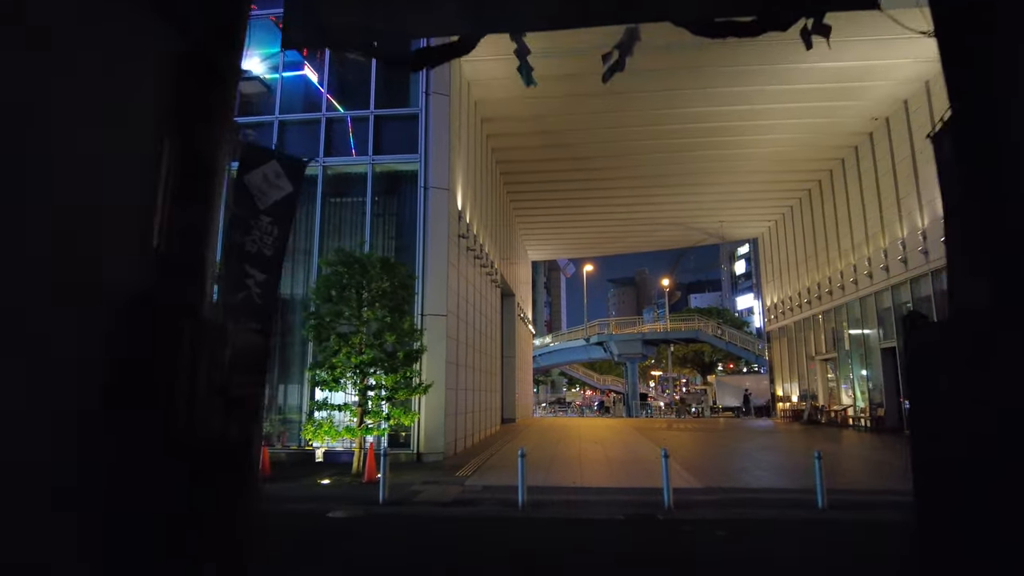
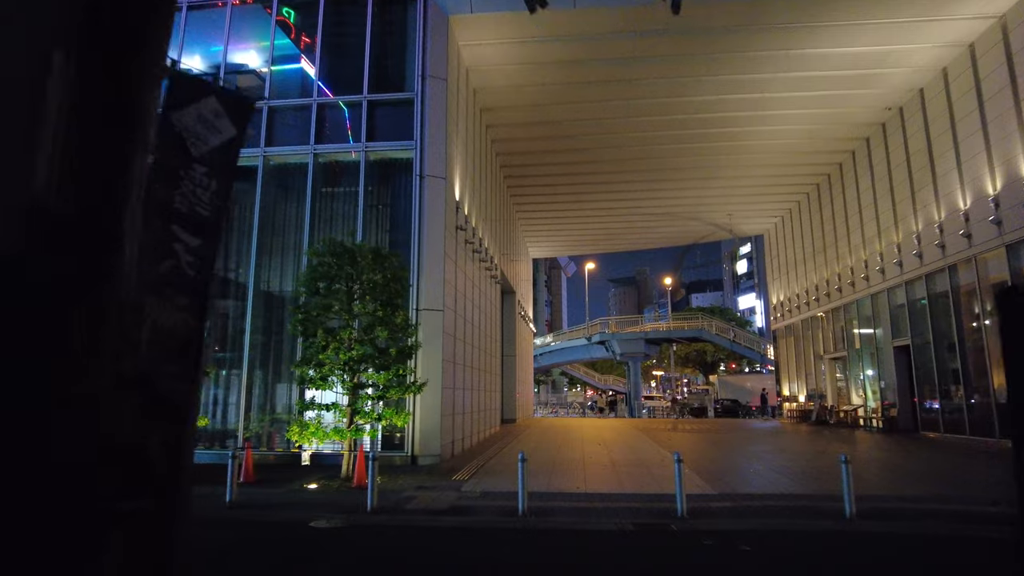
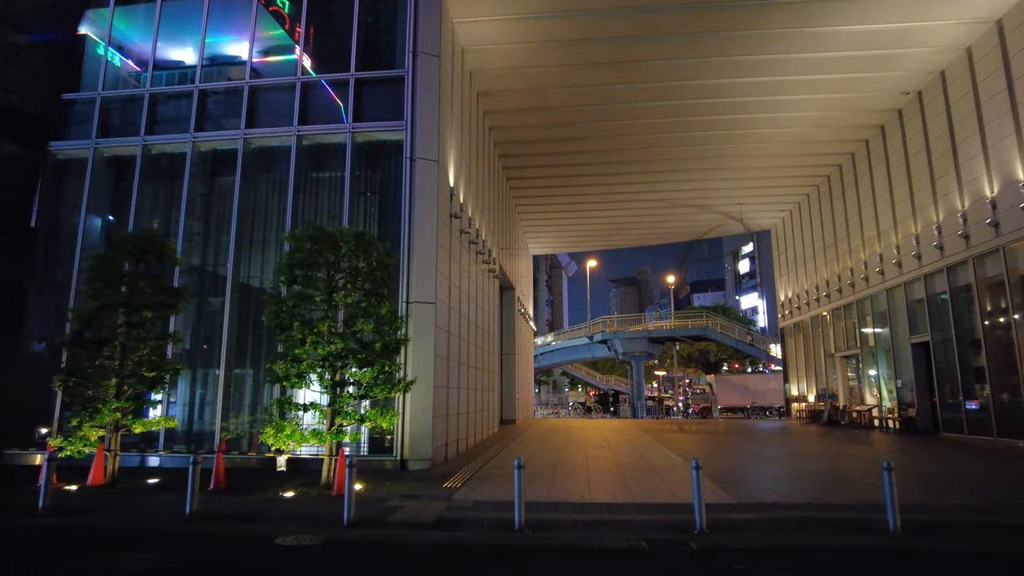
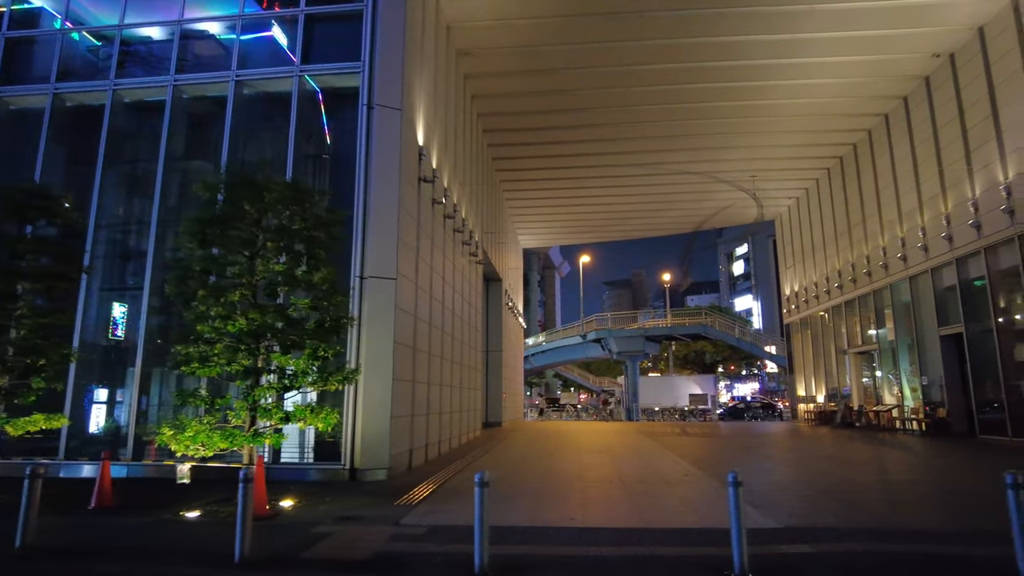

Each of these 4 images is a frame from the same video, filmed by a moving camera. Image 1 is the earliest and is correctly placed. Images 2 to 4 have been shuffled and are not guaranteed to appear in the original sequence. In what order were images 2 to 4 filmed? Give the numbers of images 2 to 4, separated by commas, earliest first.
2, 3, 4
